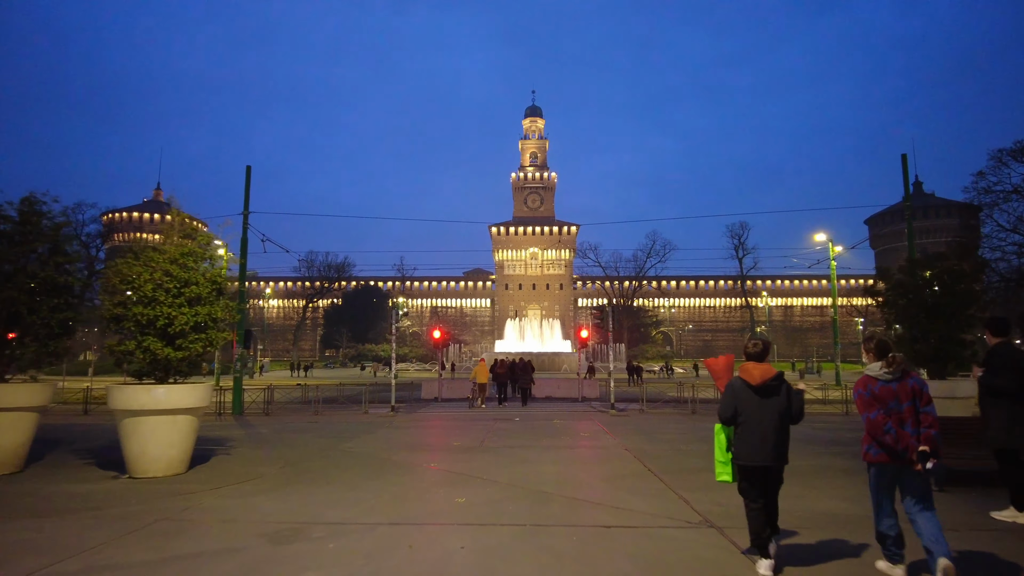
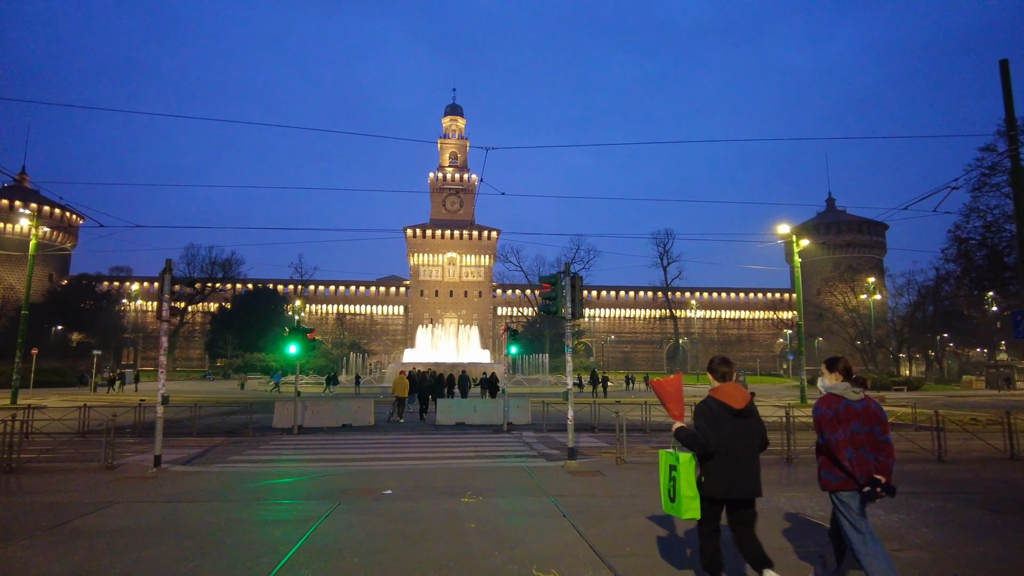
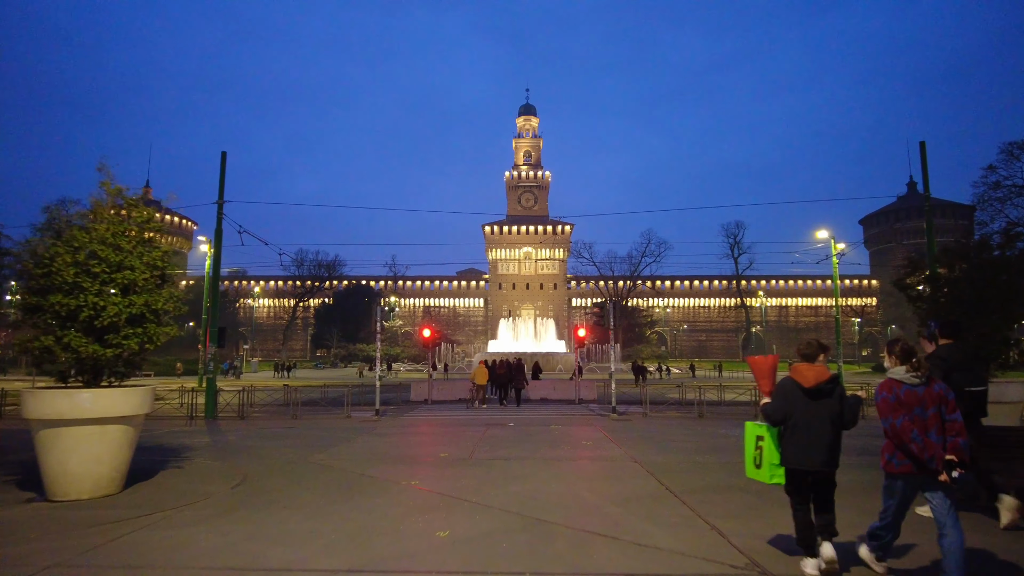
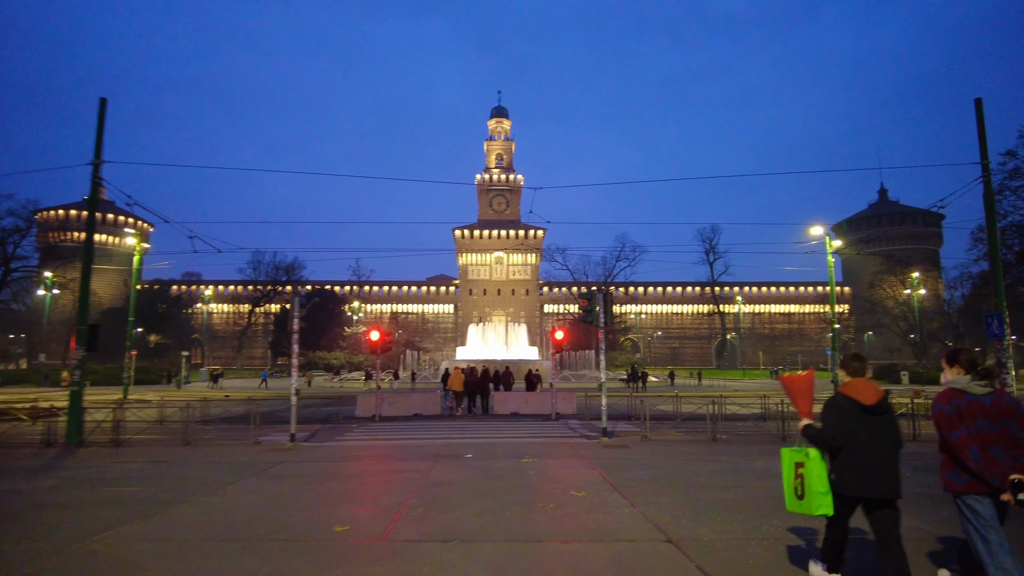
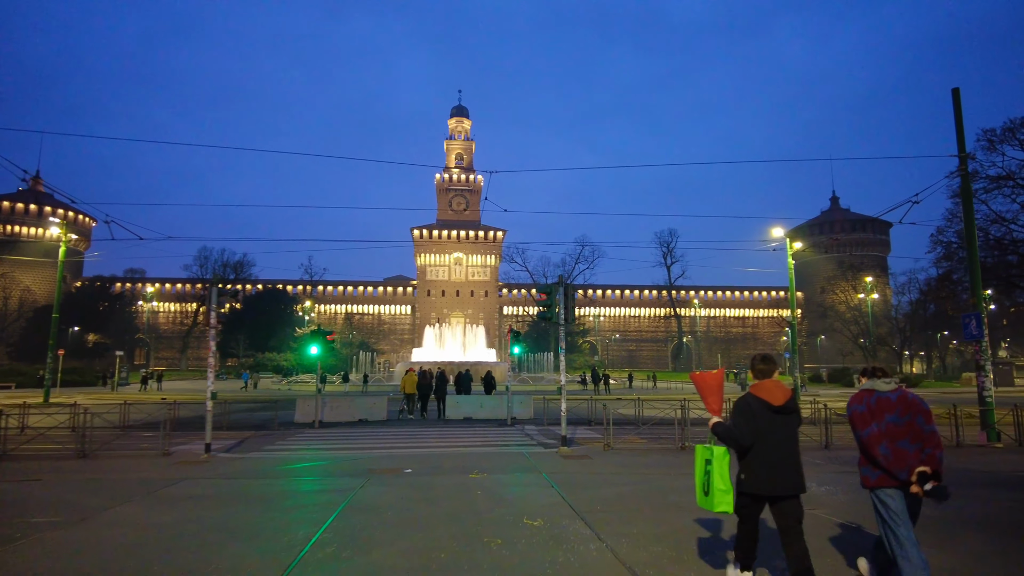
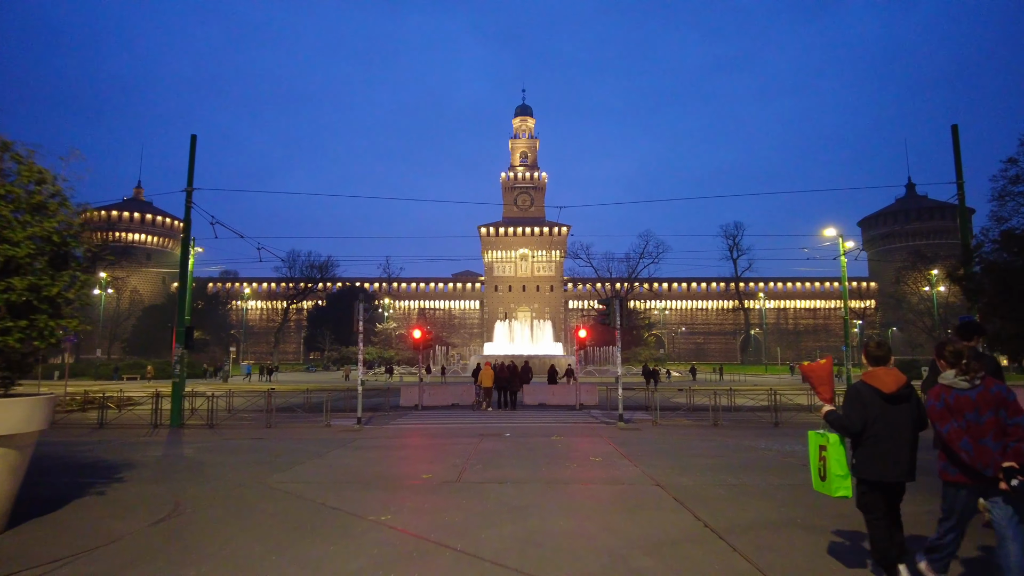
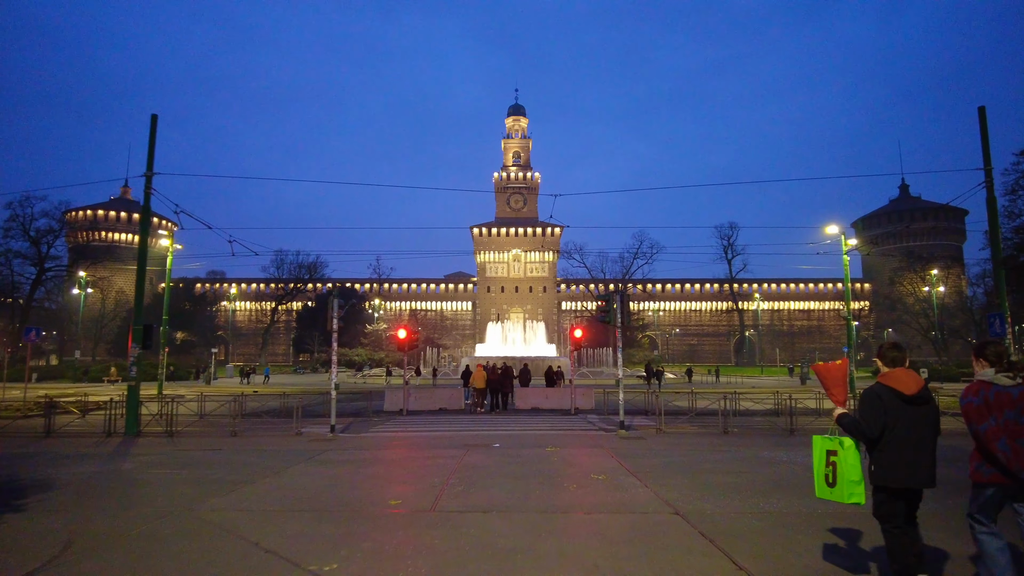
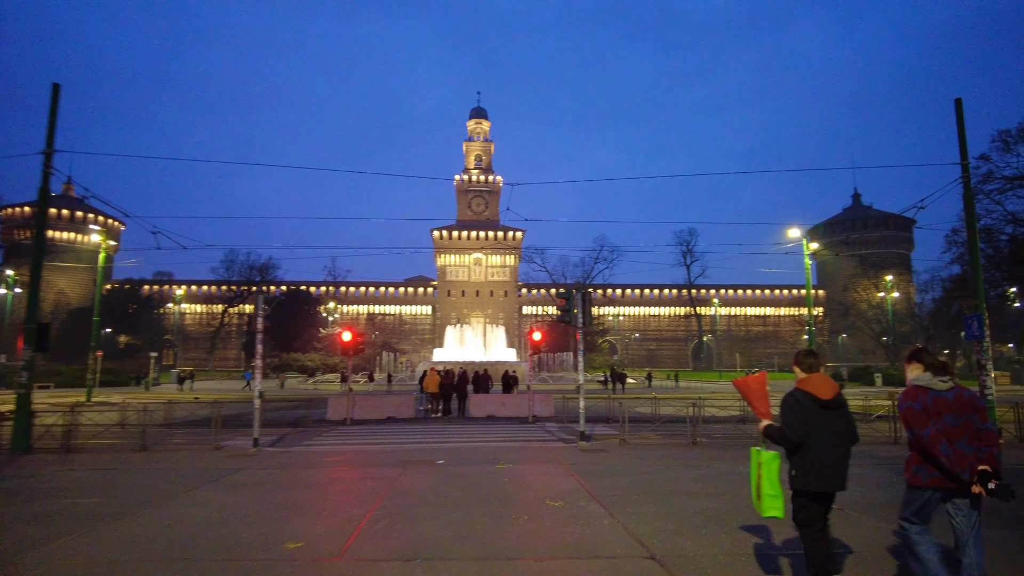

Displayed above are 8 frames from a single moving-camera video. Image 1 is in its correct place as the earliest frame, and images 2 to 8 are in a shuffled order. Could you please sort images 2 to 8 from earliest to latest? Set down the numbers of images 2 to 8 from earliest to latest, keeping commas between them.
3, 6, 7, 4, 8, 5, 2
